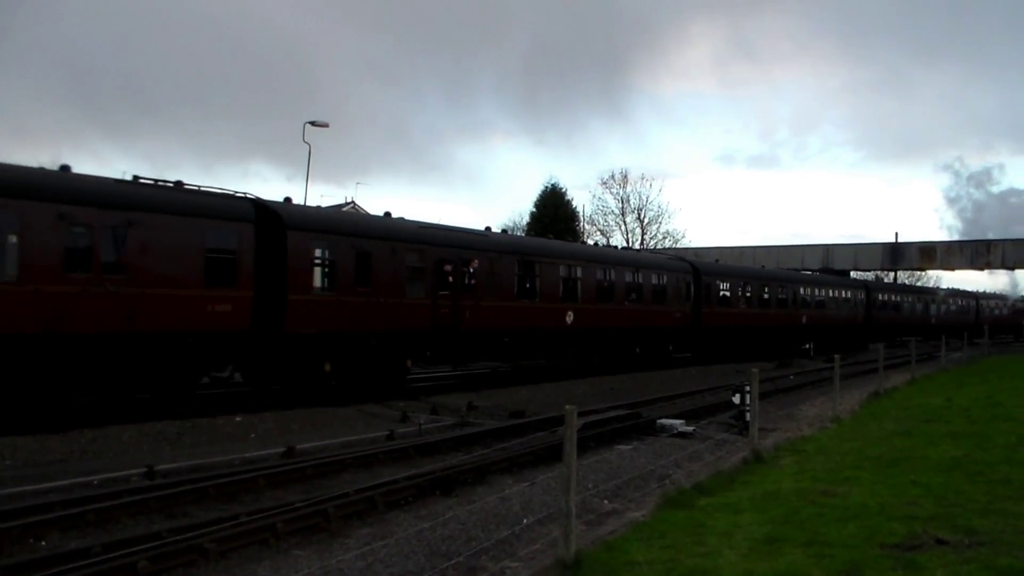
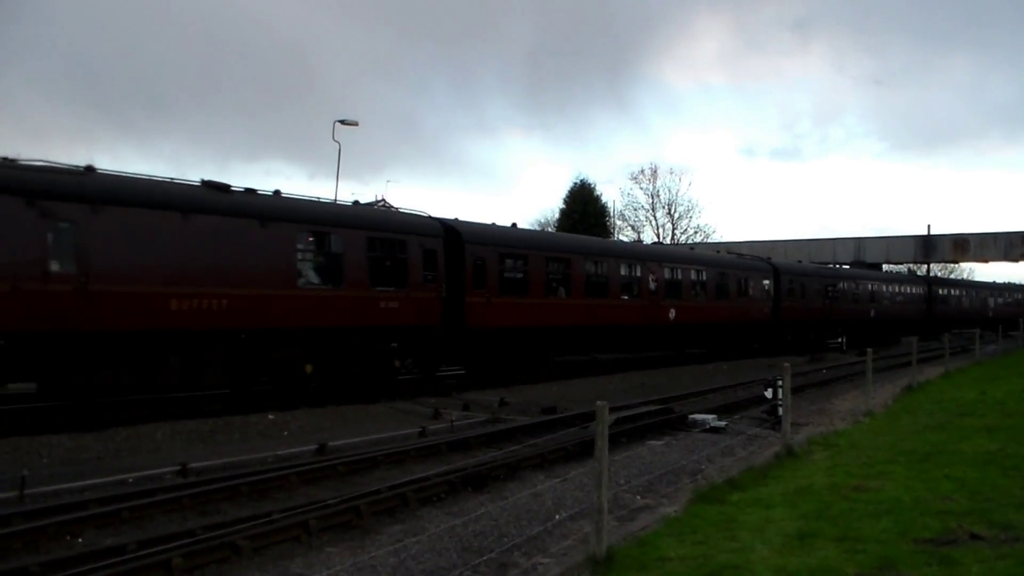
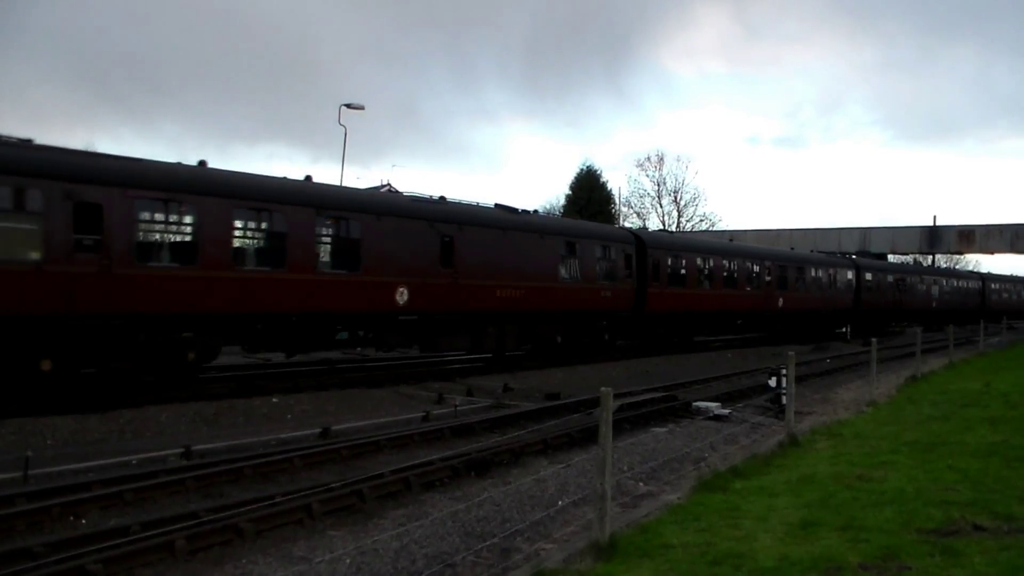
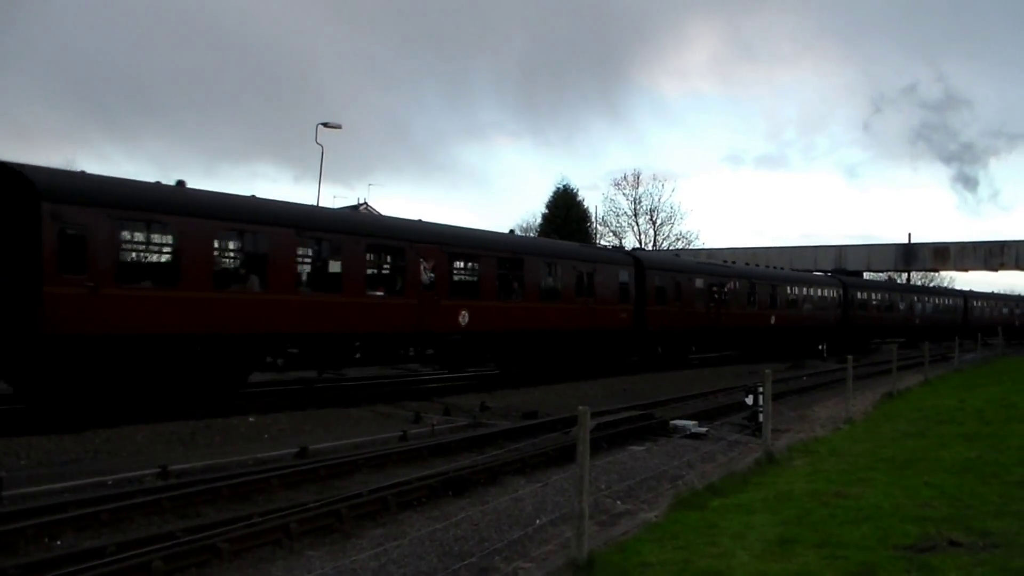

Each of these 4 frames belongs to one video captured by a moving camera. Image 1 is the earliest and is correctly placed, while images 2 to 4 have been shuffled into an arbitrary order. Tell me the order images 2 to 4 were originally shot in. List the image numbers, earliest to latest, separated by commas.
4, 2, 3
